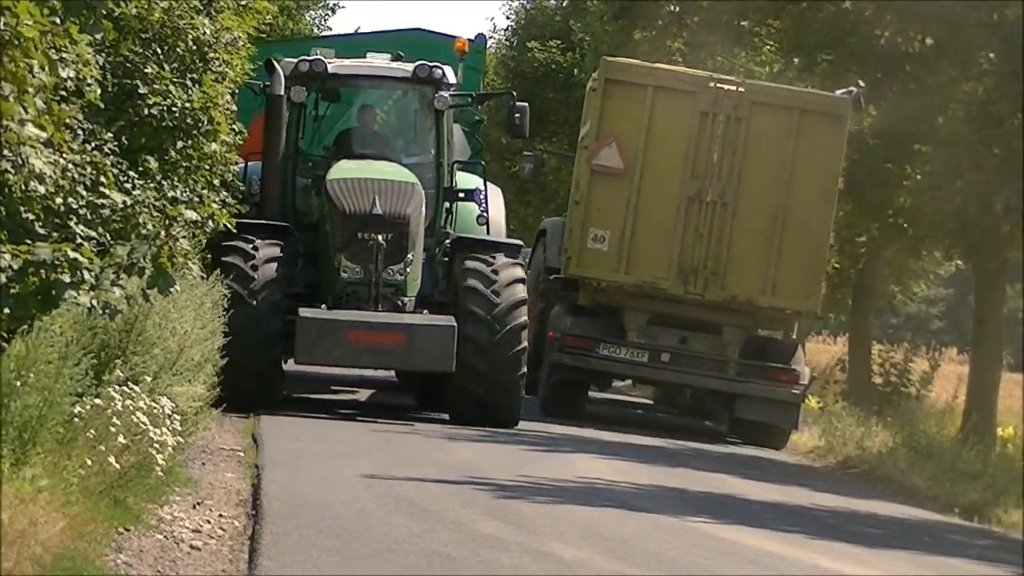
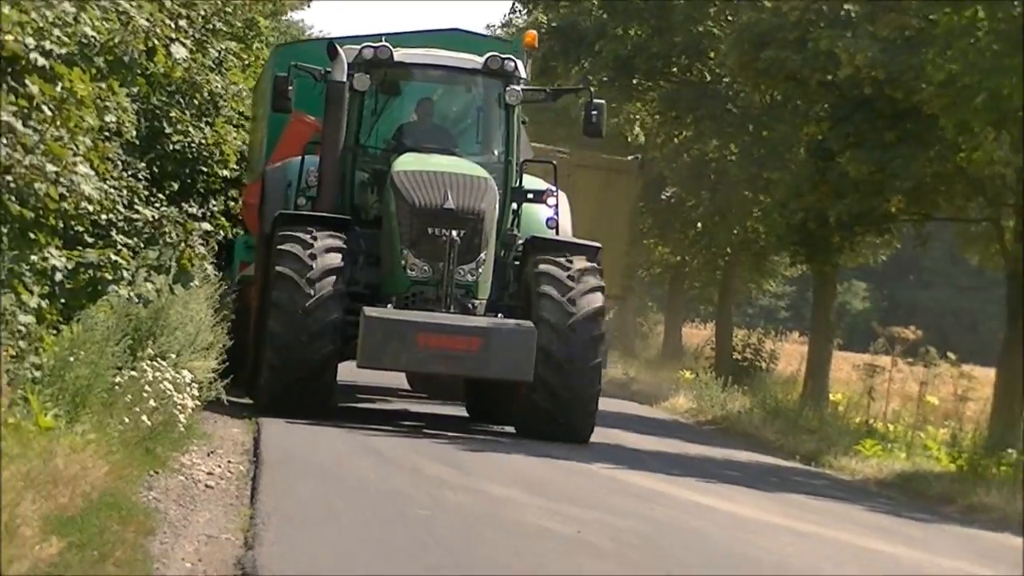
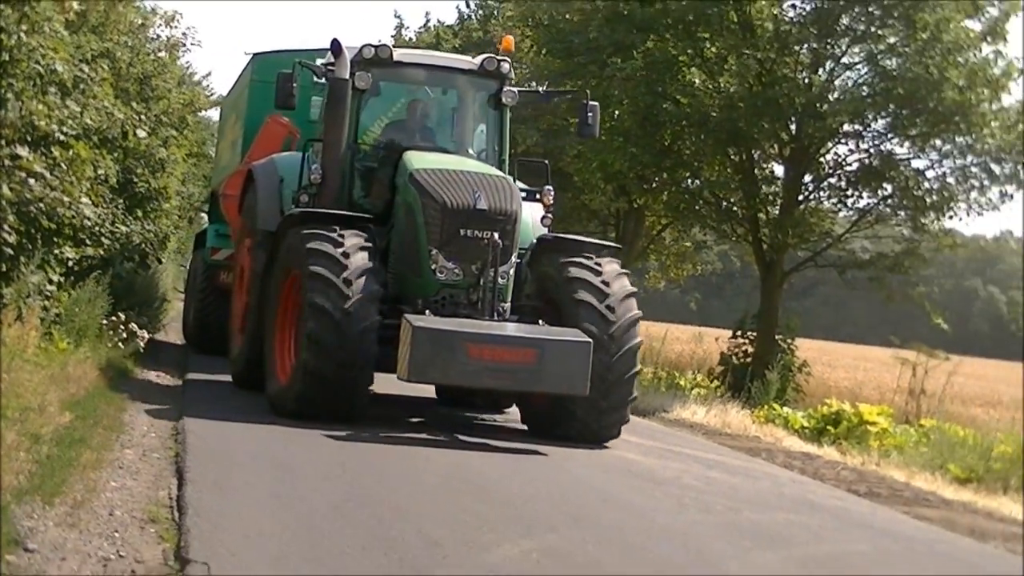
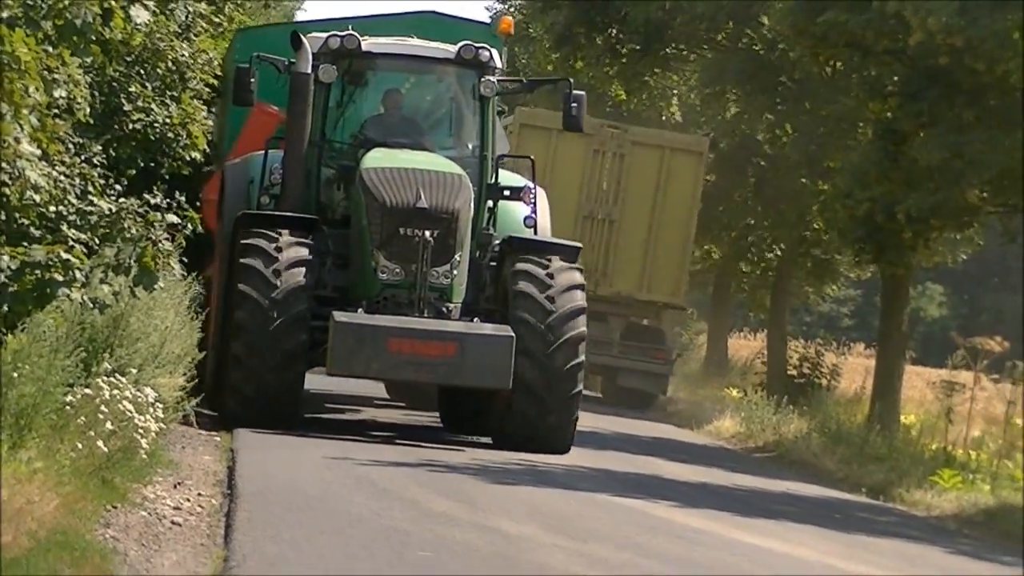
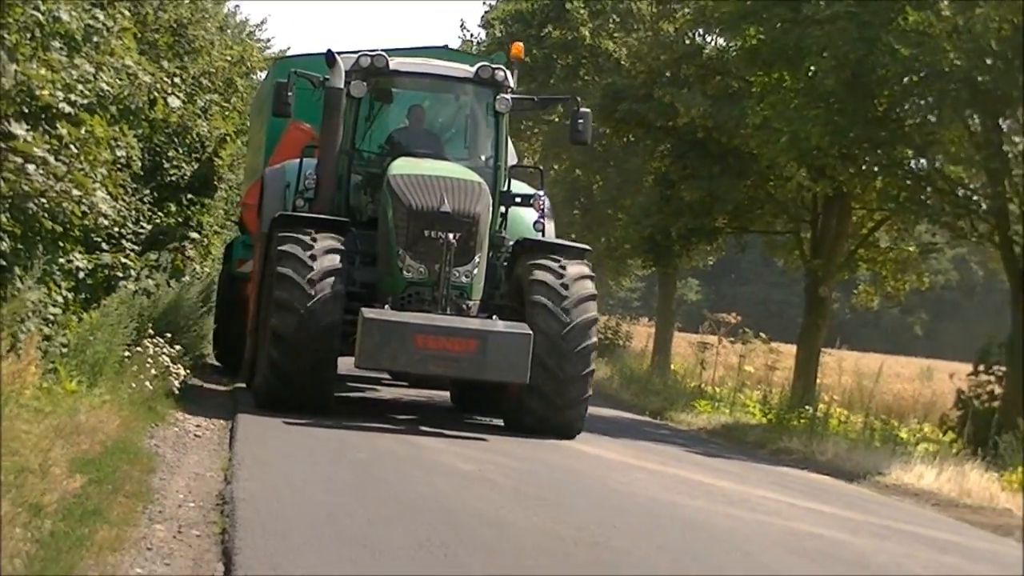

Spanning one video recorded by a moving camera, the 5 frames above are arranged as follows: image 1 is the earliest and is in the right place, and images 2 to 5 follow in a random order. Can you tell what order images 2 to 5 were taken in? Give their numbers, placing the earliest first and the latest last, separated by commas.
4, 2, 5, 3
